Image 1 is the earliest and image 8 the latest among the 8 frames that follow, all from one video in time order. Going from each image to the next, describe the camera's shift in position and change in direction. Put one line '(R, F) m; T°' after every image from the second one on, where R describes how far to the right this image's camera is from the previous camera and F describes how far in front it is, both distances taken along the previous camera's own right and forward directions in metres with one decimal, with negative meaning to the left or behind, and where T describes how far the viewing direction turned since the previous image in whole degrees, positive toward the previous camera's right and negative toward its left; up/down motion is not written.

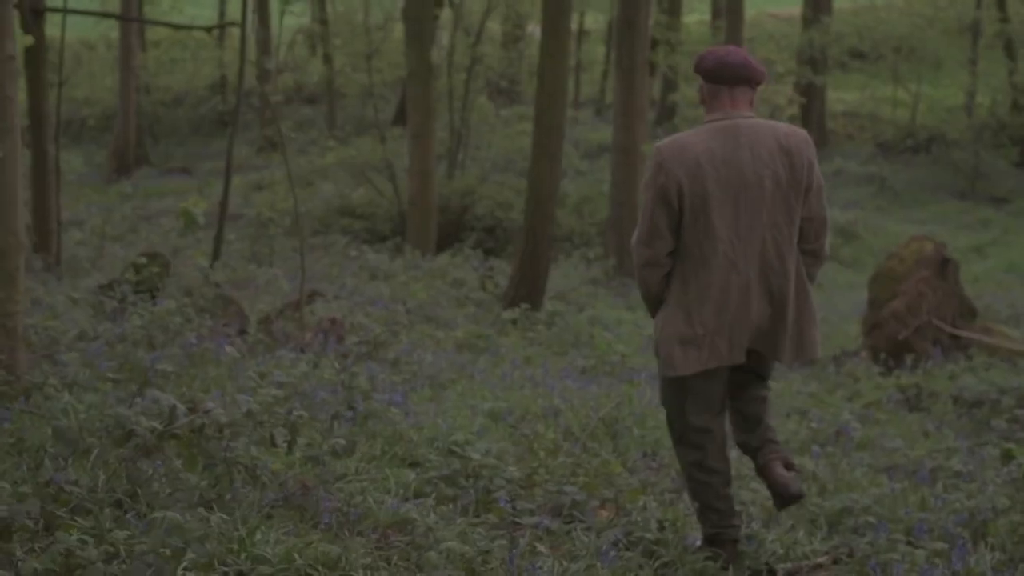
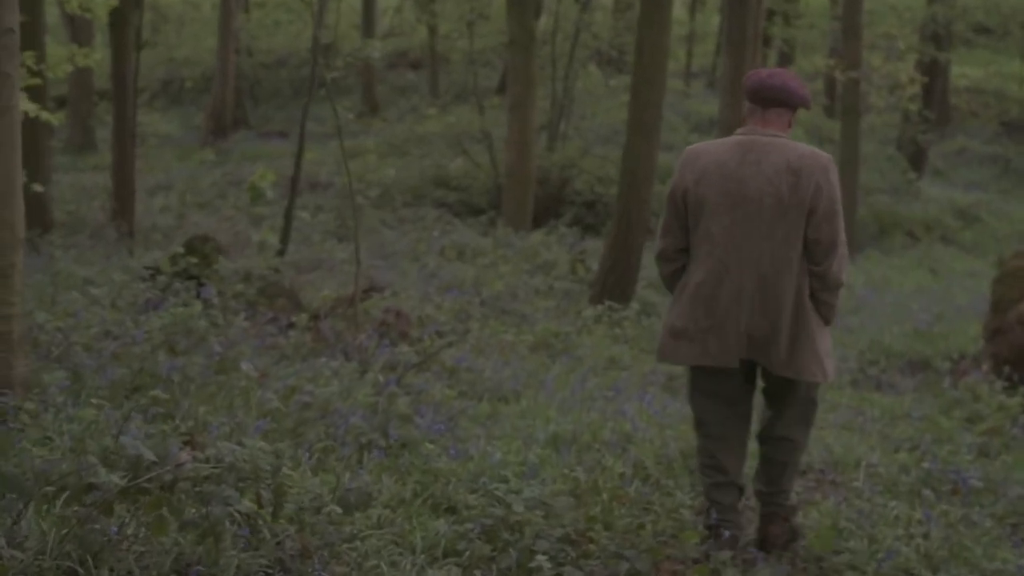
(+0.2, +1.0) m; -3°
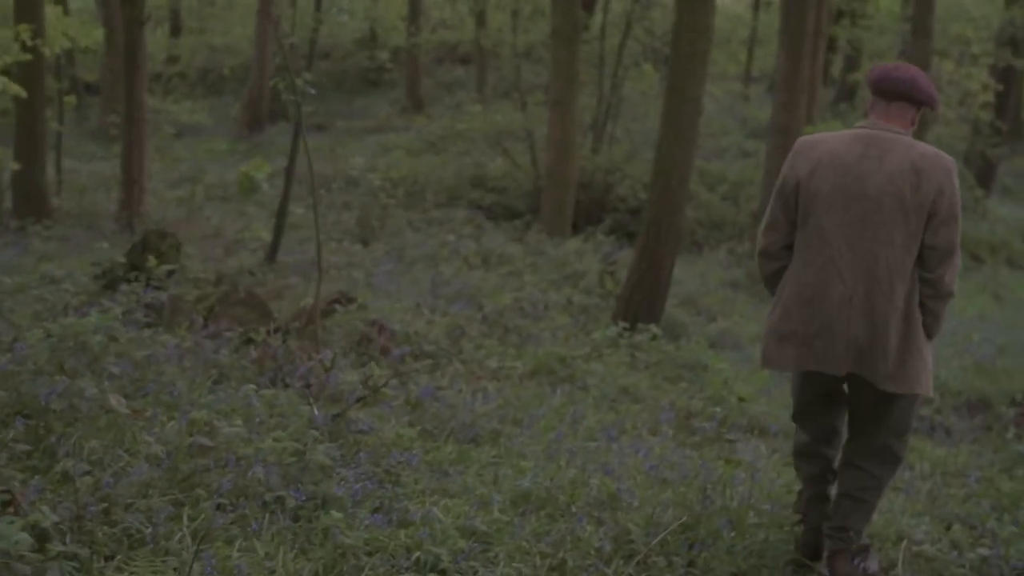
(+0.3, +1.3) m; -2°
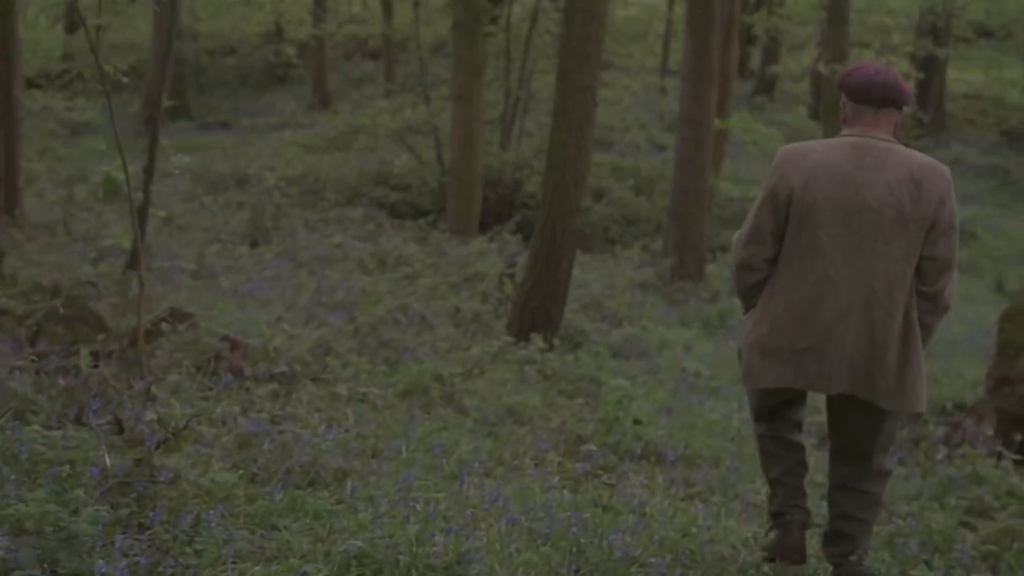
(+0.2, +1.0) m; +2°
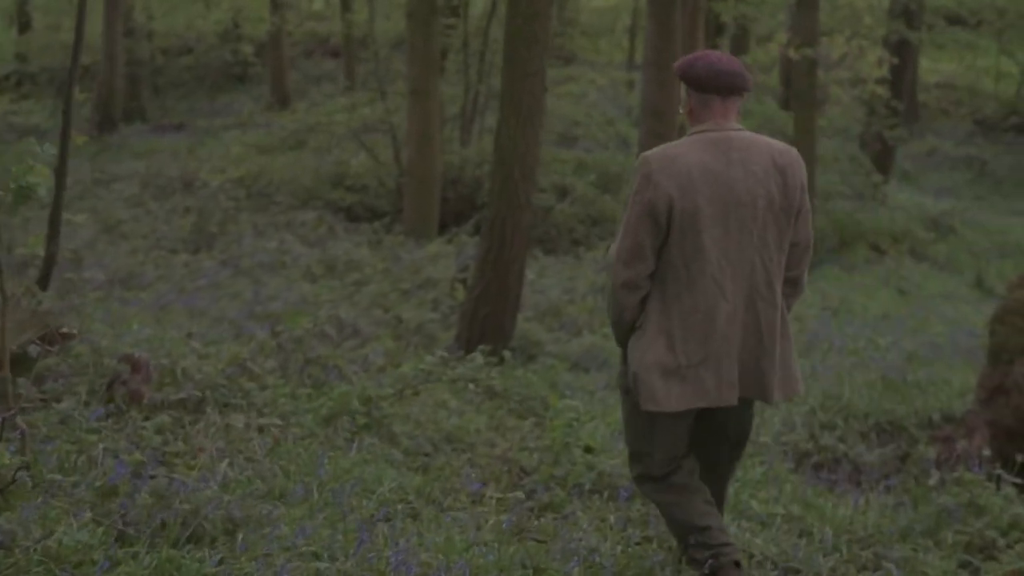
(+0.1, +0.9) m; +1°
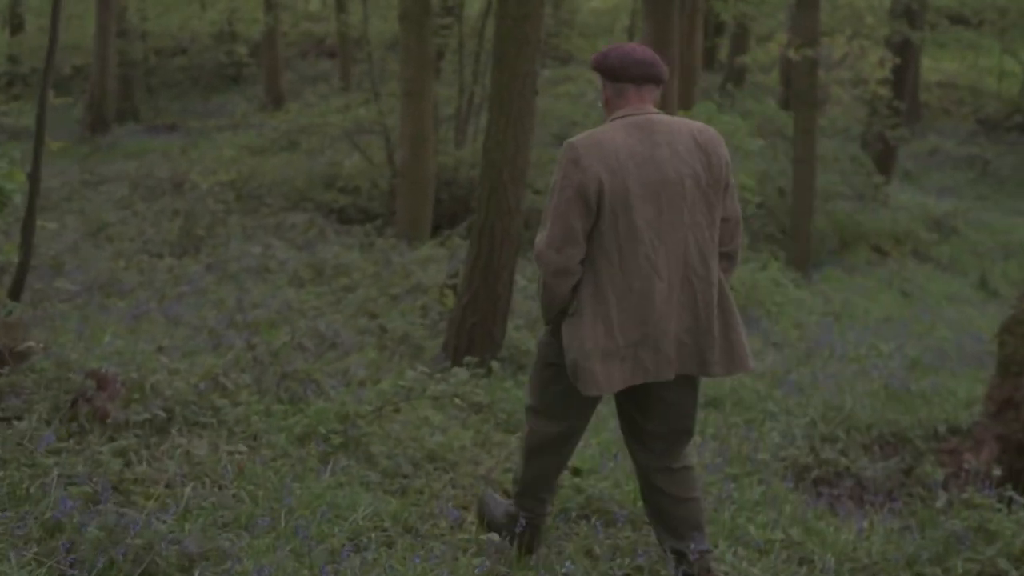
(+0.1, +0.3) m; 0°
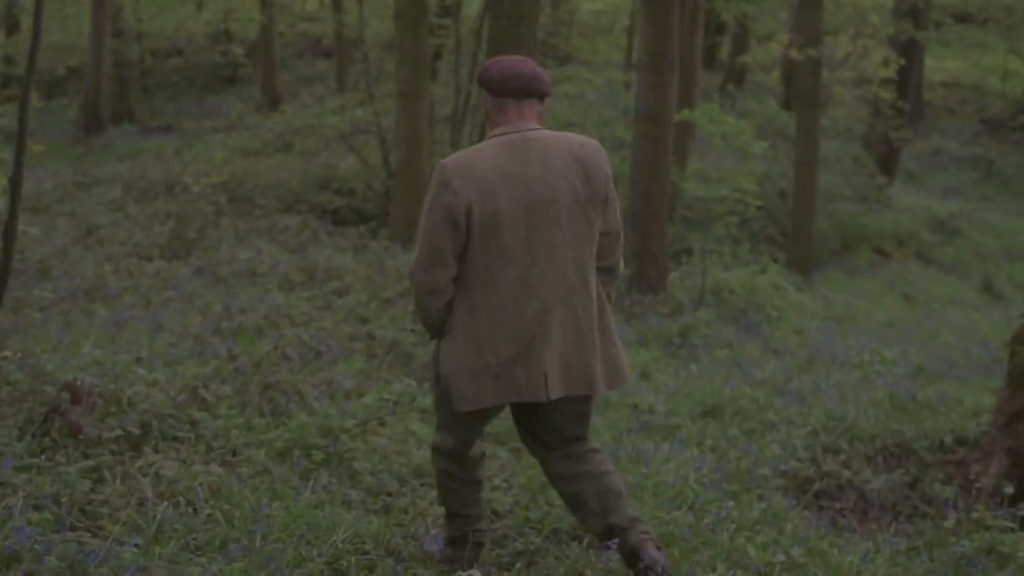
(0.0, +0.3) m; 0°
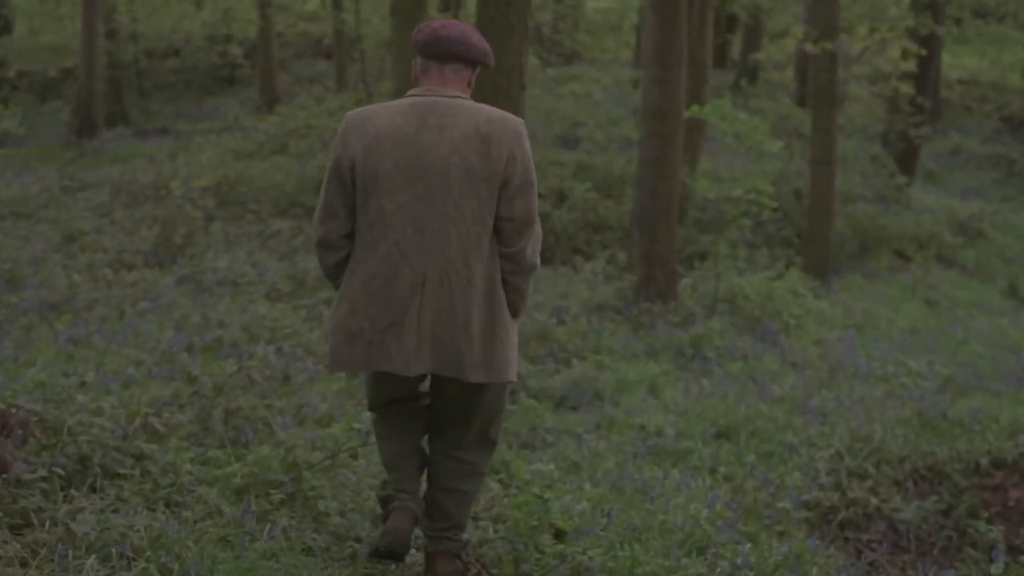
(+0.1, +0.7) m; 0°
